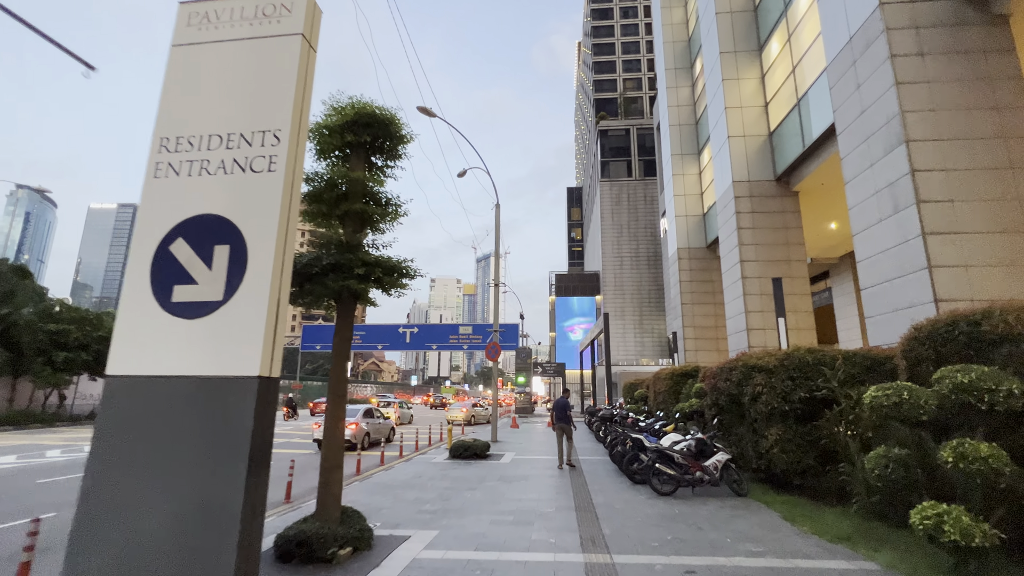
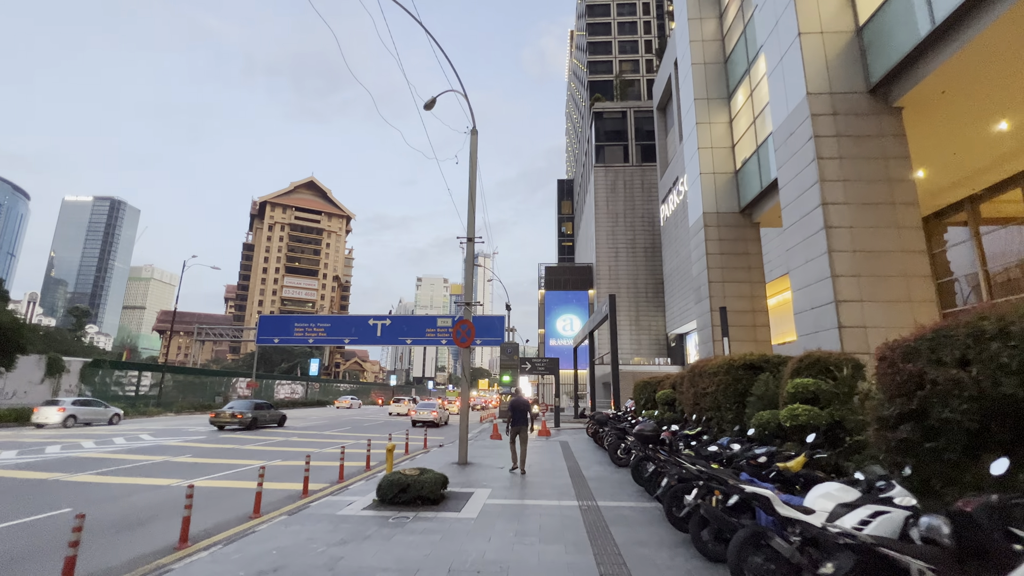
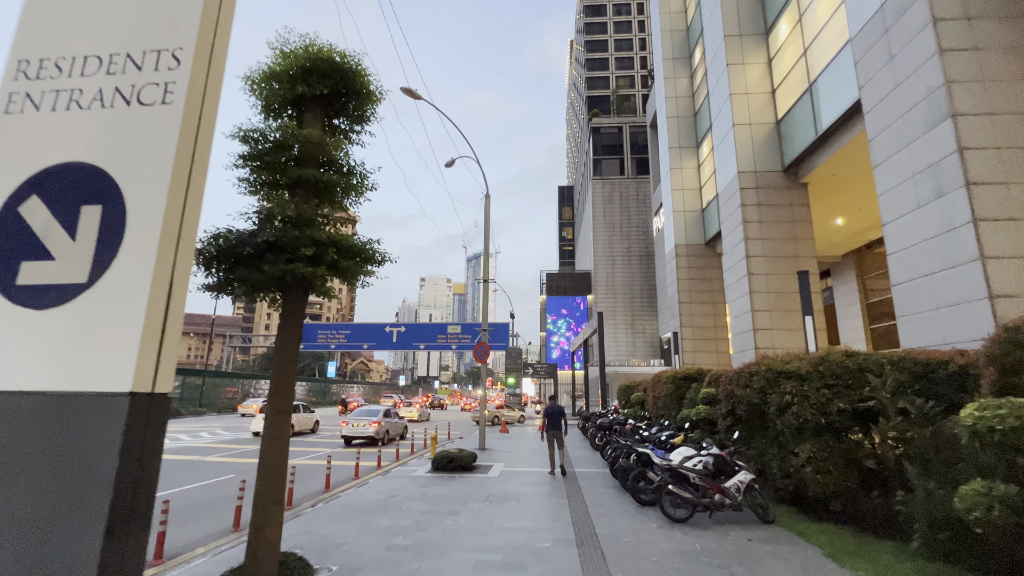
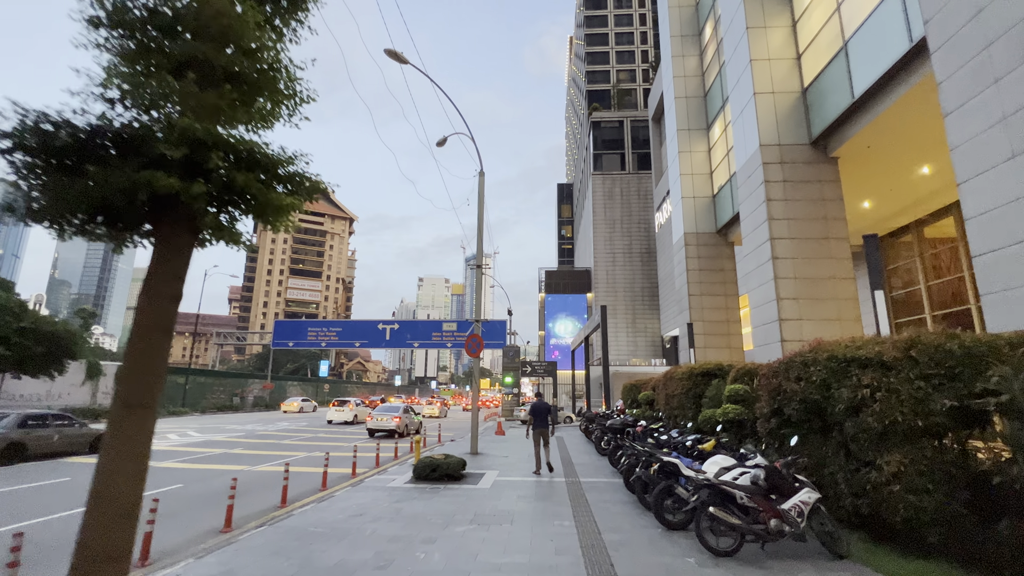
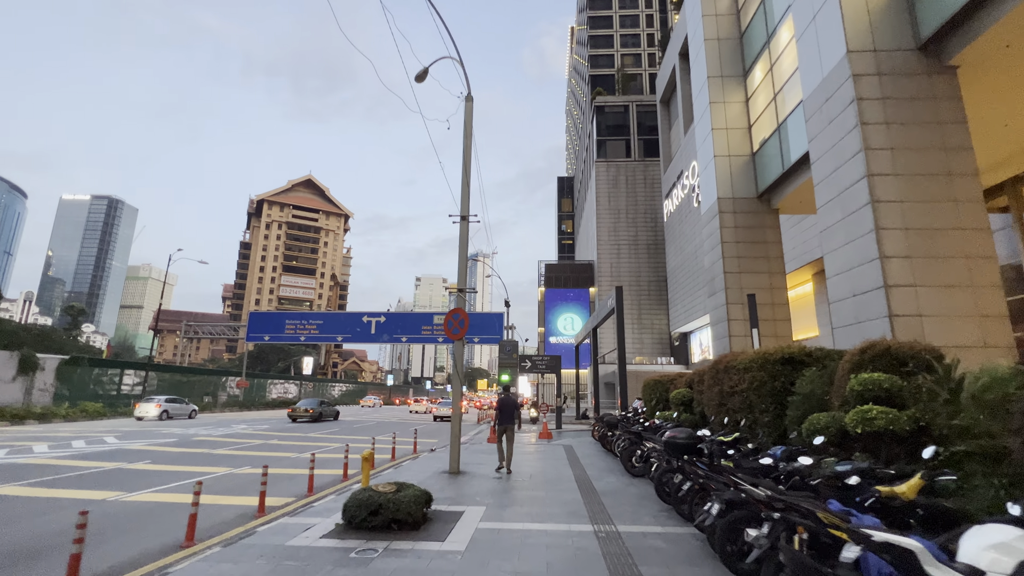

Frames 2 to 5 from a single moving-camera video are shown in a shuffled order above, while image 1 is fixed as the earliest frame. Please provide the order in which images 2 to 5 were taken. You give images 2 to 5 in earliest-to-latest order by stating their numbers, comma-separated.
3, 4, 2, 5
